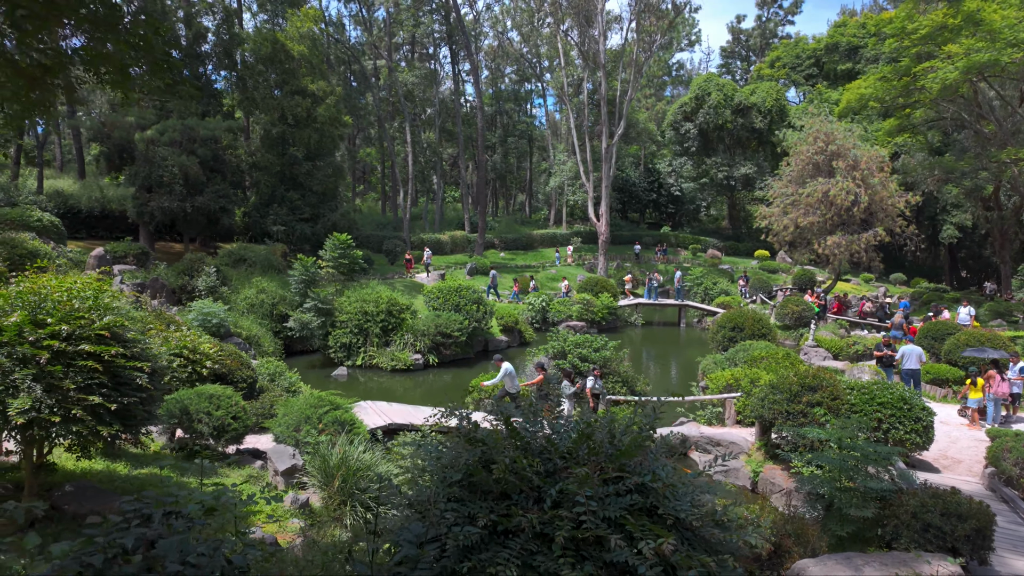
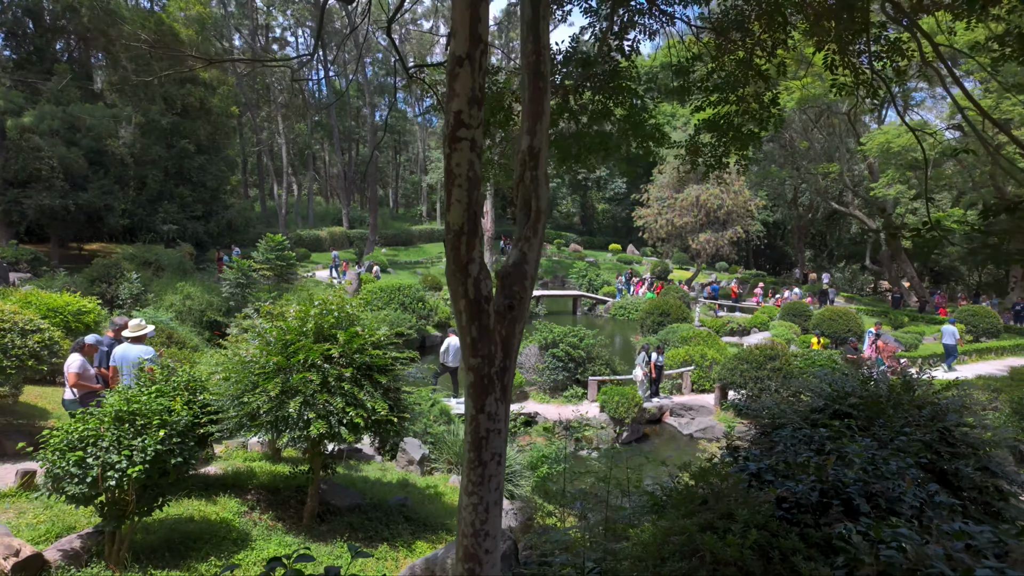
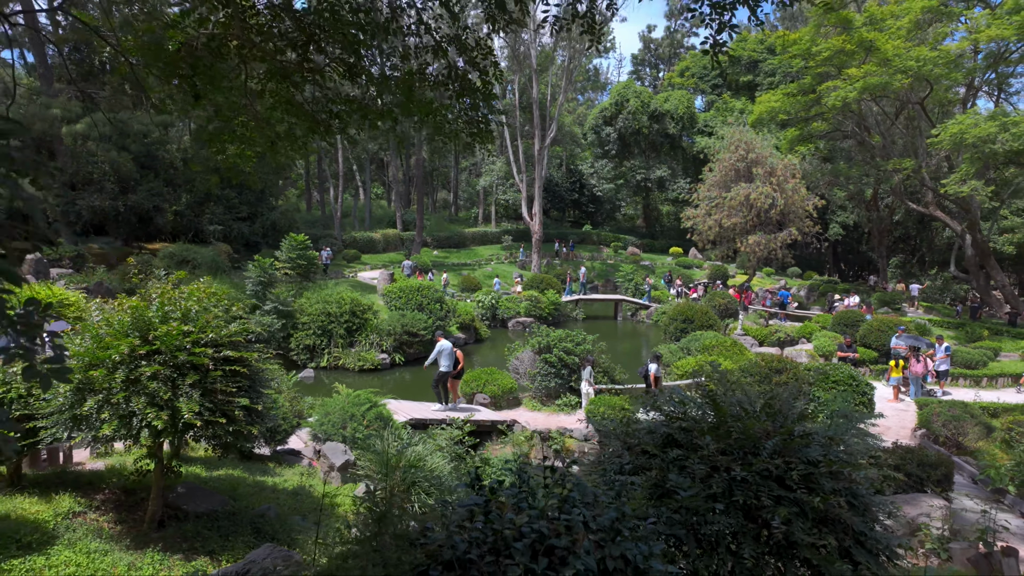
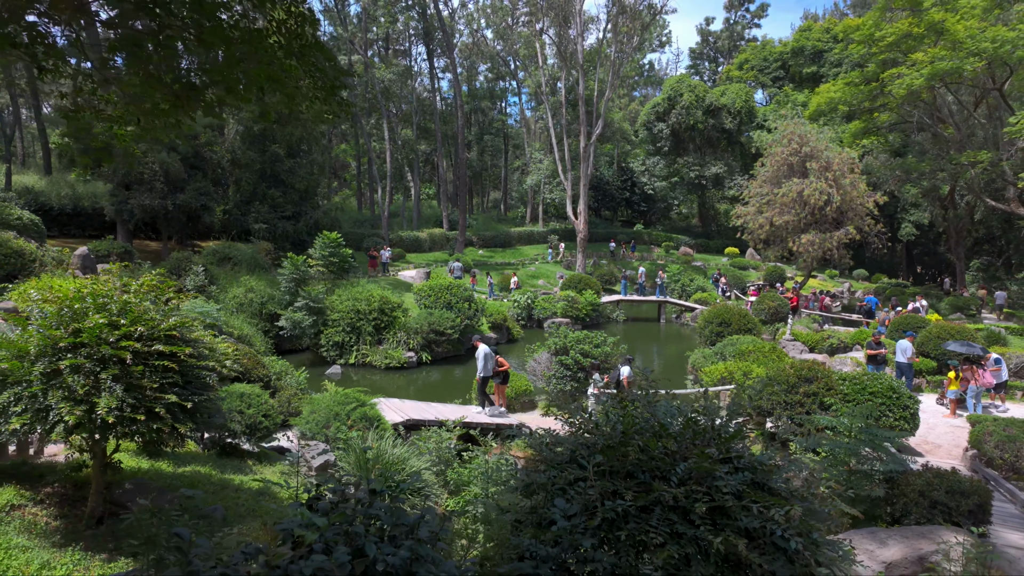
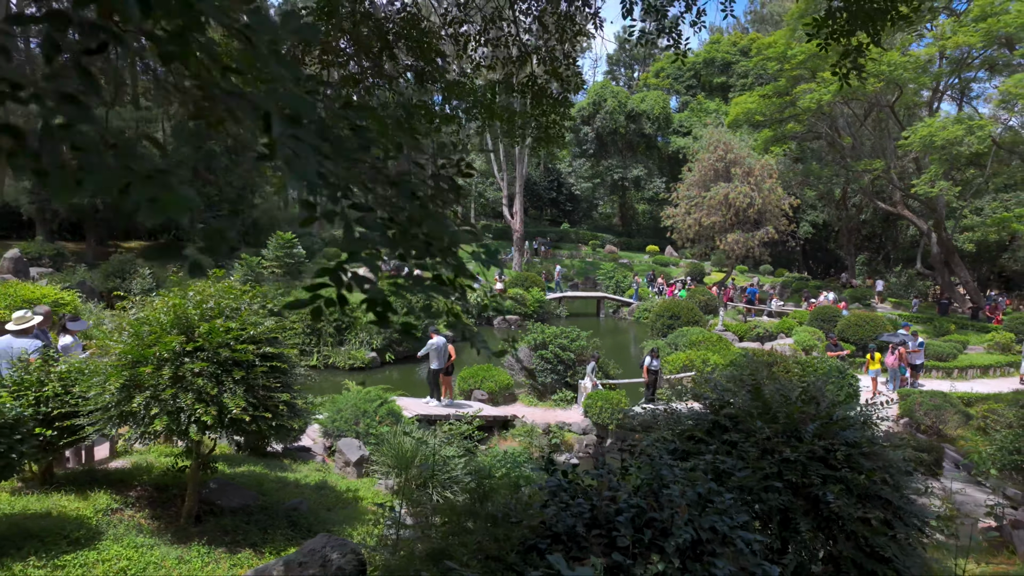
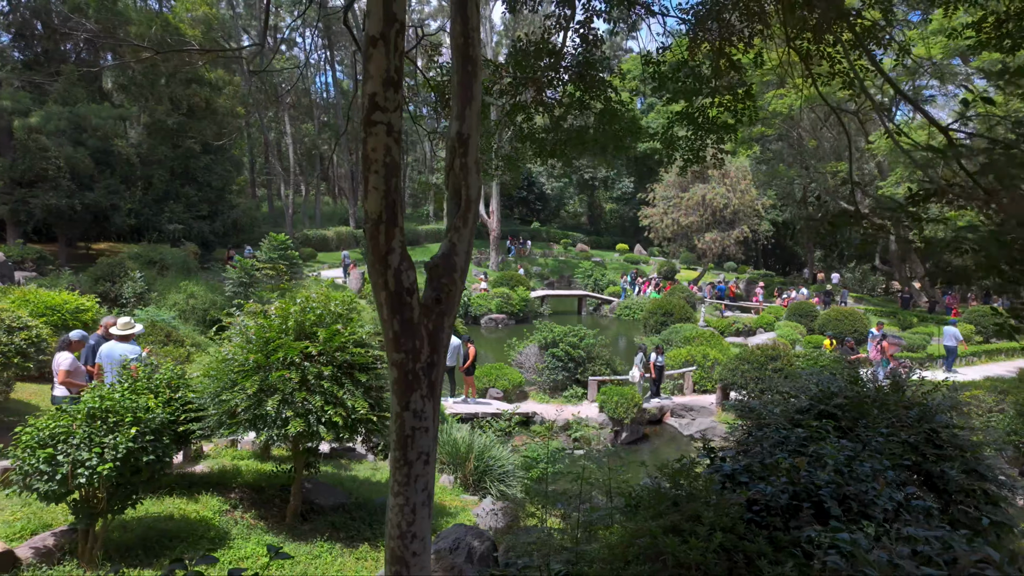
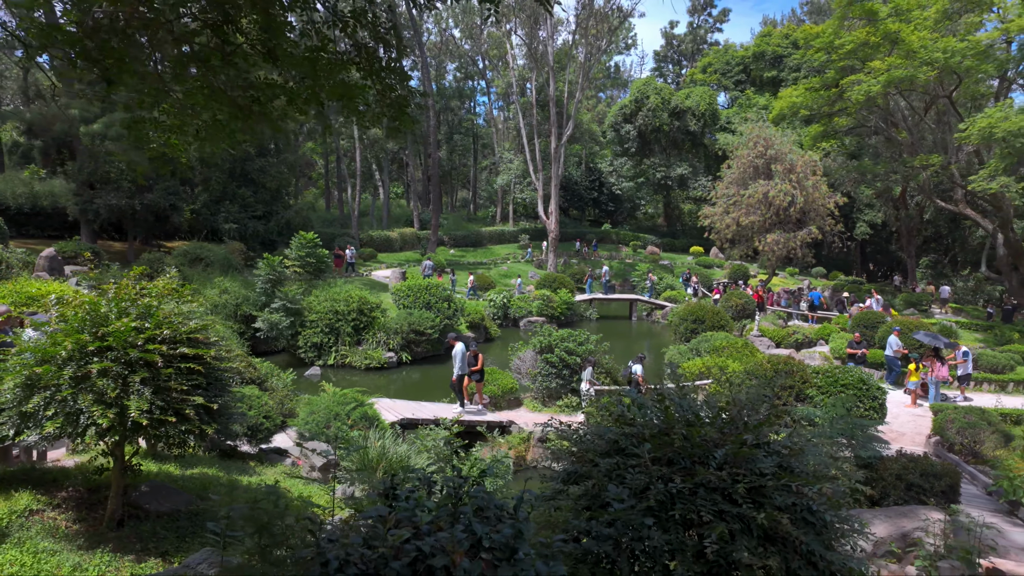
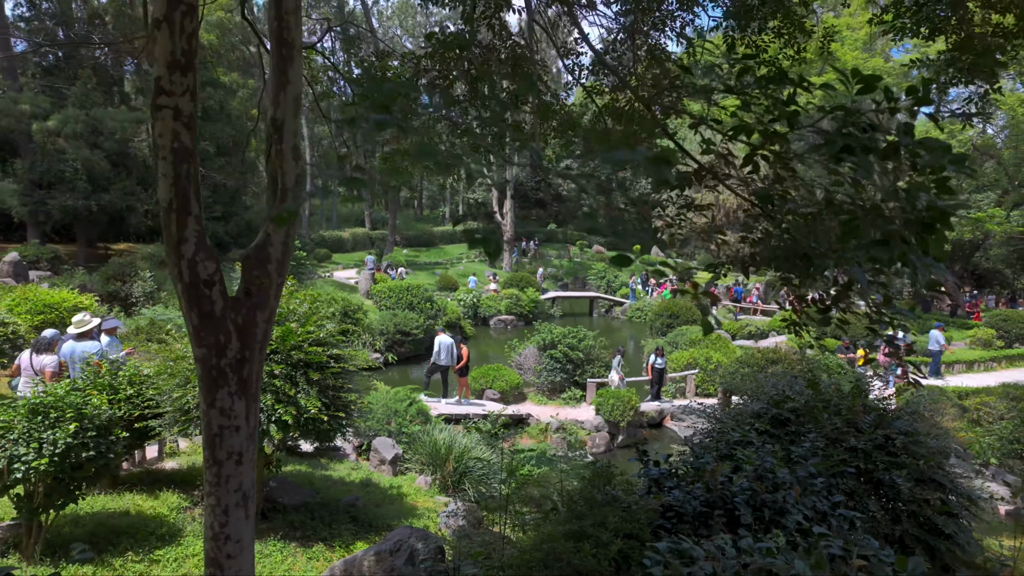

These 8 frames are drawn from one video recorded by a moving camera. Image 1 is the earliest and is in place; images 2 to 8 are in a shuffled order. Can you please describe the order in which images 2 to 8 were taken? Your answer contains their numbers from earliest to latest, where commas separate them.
4, 7, 3, 5, 8, 6, 2
